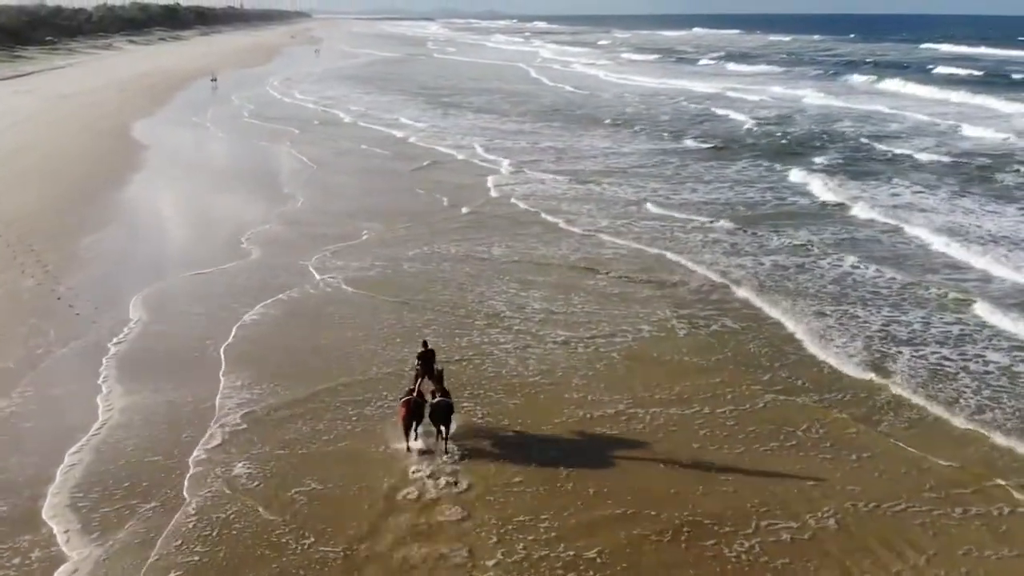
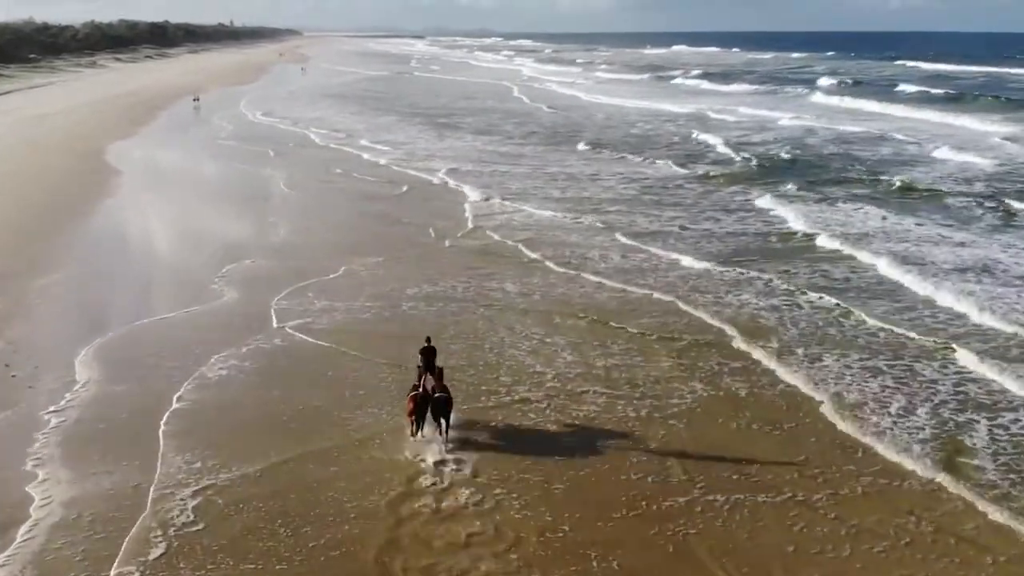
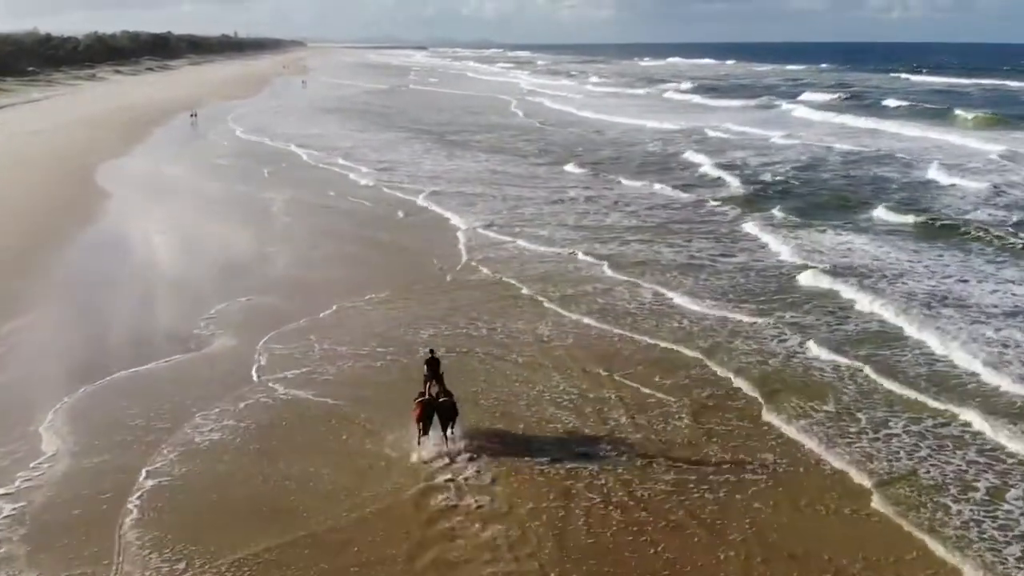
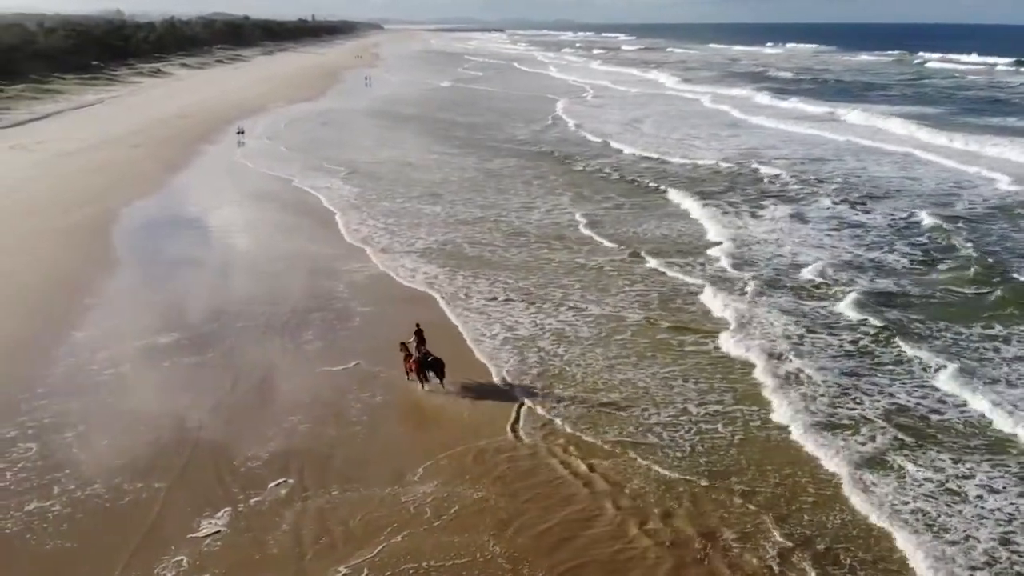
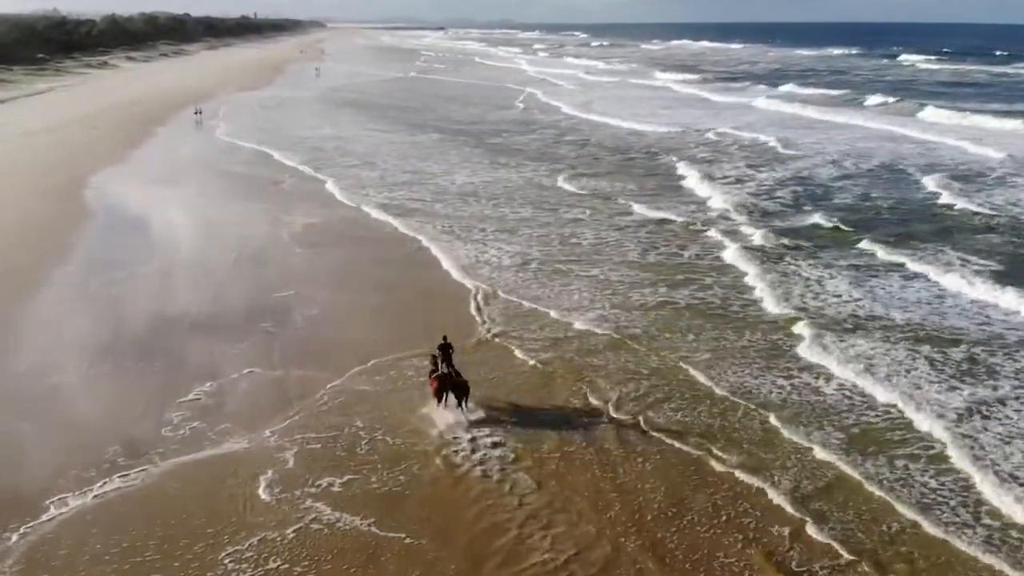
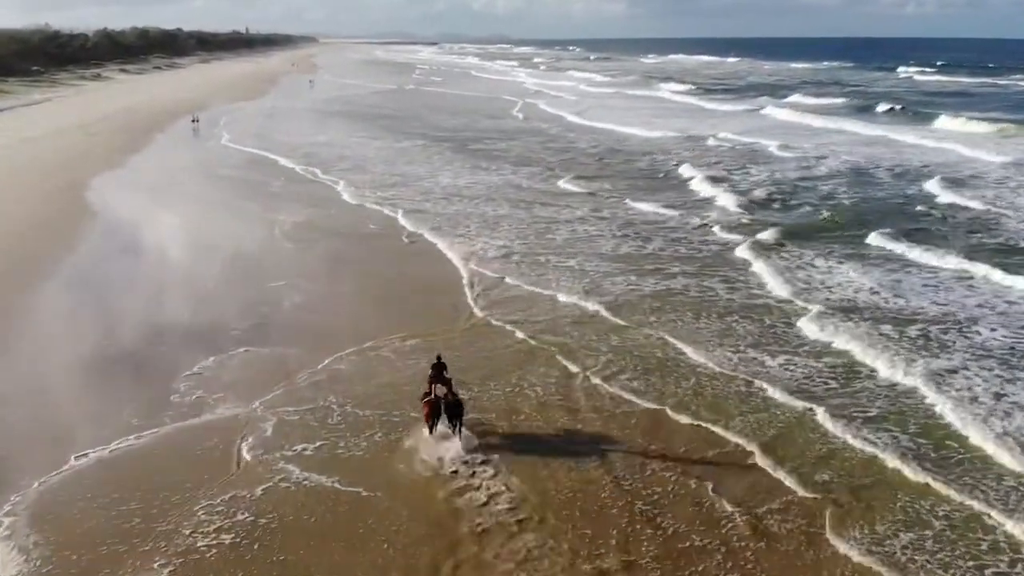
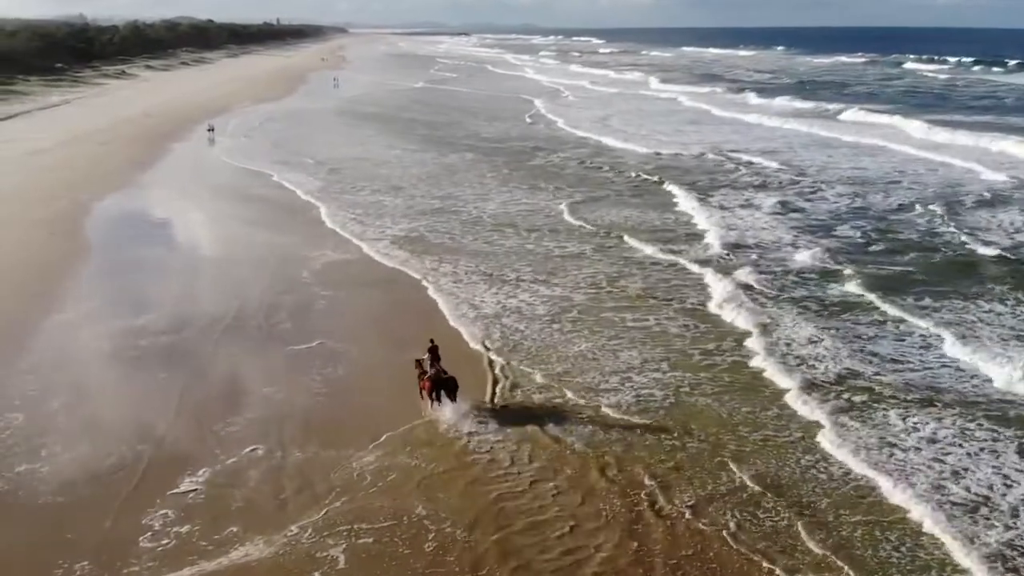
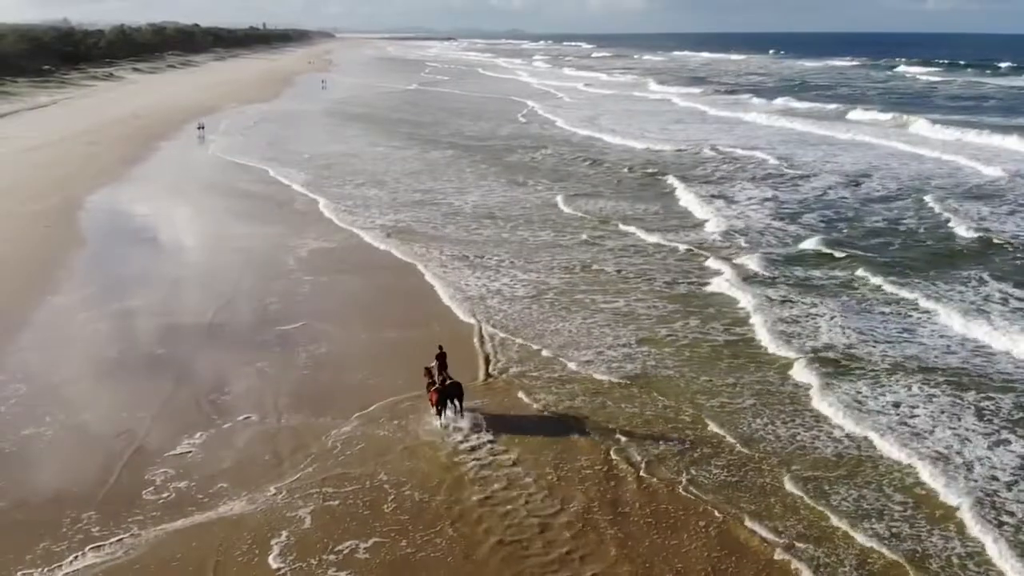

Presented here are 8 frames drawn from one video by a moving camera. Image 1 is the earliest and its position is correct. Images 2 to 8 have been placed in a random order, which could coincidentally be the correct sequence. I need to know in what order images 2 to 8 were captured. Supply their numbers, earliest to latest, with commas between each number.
2, 3, 6, 5, 8, 7, 4
